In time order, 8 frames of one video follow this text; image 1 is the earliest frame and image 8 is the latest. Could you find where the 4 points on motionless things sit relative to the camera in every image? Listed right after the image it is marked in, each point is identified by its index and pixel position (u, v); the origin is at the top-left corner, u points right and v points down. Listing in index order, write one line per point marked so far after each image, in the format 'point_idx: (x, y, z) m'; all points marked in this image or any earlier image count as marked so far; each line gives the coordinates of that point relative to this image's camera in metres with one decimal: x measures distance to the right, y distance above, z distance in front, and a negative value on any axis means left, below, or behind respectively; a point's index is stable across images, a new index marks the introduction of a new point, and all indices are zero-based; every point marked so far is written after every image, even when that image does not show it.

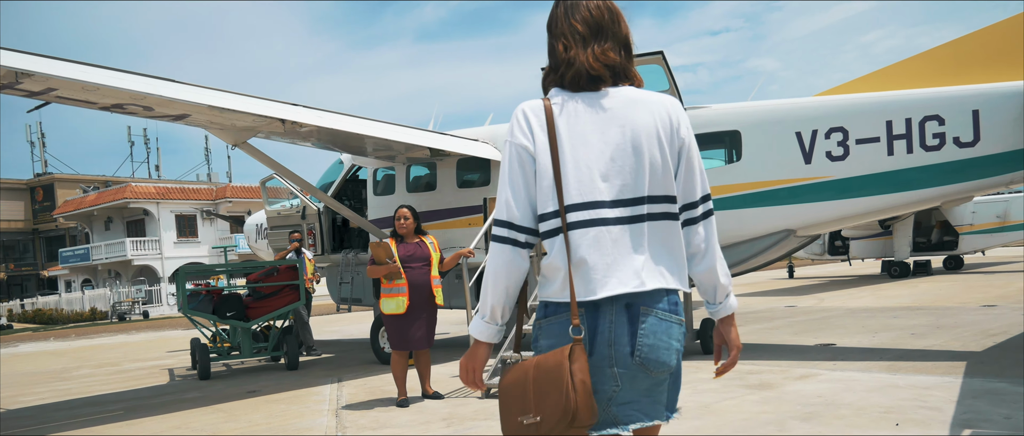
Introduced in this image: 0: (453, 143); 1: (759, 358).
0: (-0.7, +0.9, +8.9) m
1: (+2.5, -1.4, +7.4) m
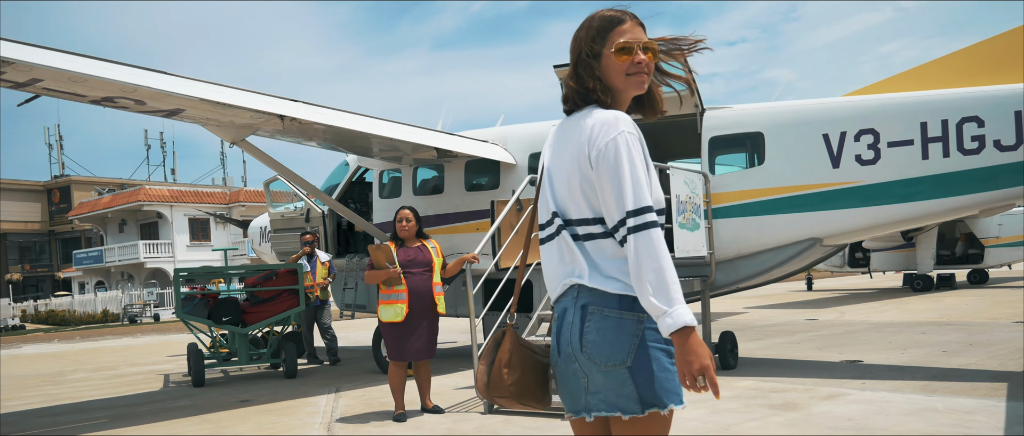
0: (-0.6, +0.9, +8.6) m
1: (+2.5, -1.5, +7.0) m
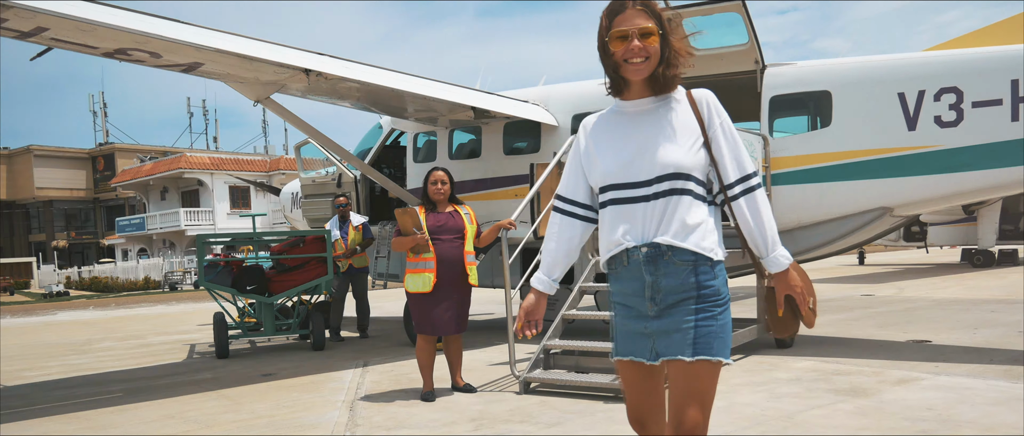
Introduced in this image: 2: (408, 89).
0: (-0.2, +1.3, +8.1) m
1: (+2.9, -1.2, +6.4) m
2: (-1.0, +1.3, +7.4) m
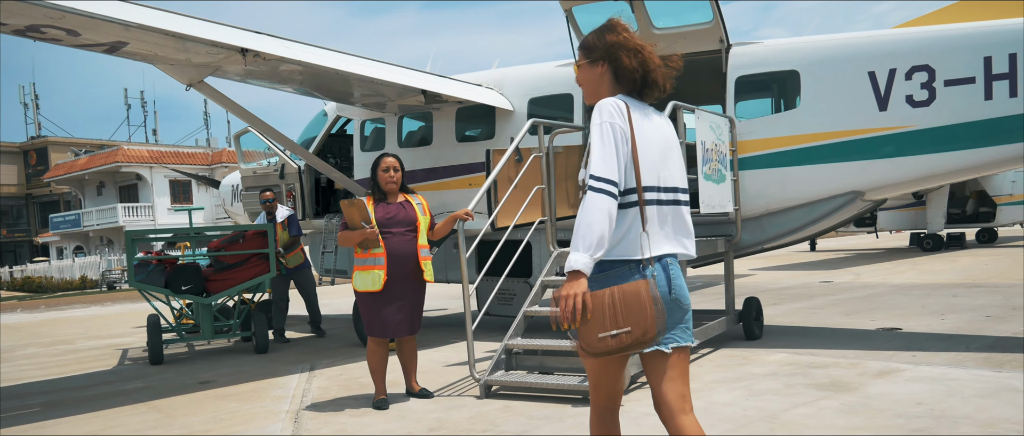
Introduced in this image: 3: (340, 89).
0: (-0.6, +1.4, +7.6) m
1: (+2.5, -1.1, +6.2) m
2: (-1.5, +1.4, +6.9) m
3: (-1.8, +1.4, +7.8) m
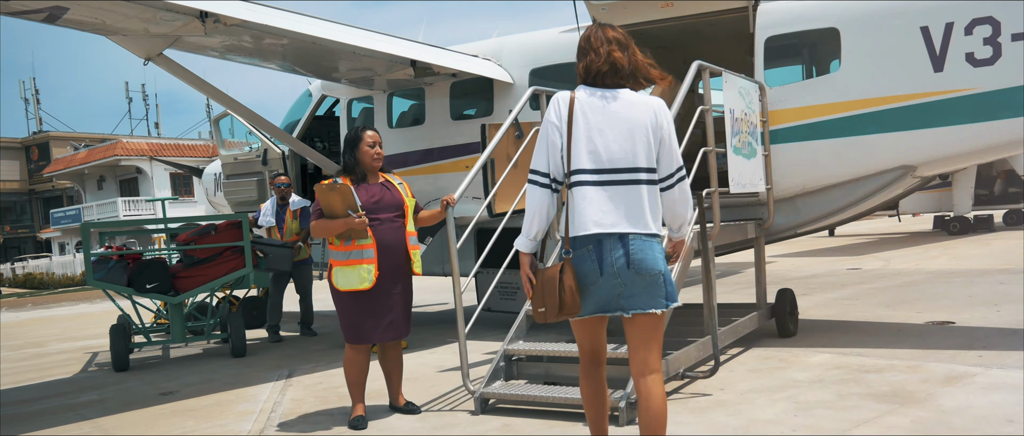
0: (-0.6, +1.5, +6.8) m
1: (+2.5, -0.9, +5.4) m
2: (-1.5, +1.5, +6.1) m
3: (-1.8, +1.5, +7.0) m
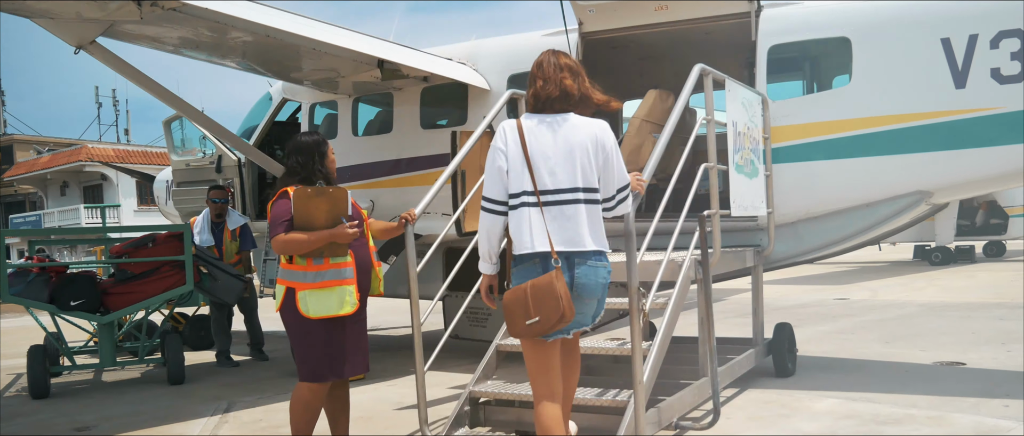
0: (-0.8, +1.3, +6.3) m
1: (+2.3, -1.1, +4.9) m
2: (-1.6, +1.4, +5.5) m
3: (-2.0, +1.3, +6.4) m
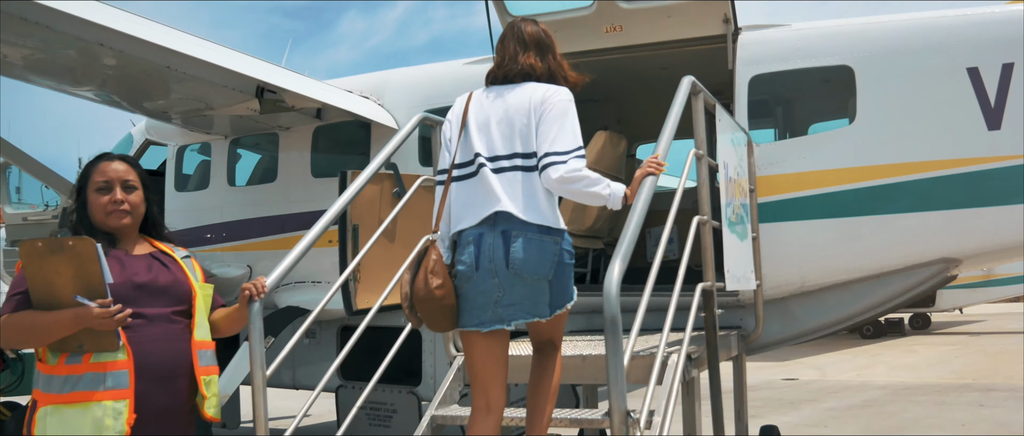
0: (-1.4, +0.9, +5.0) m
1: (+1.9, -1.5, +3.7) m
2: (-2.1, +1.0, +4.2) m
3: (-2.6, +0.9, +5.0) m
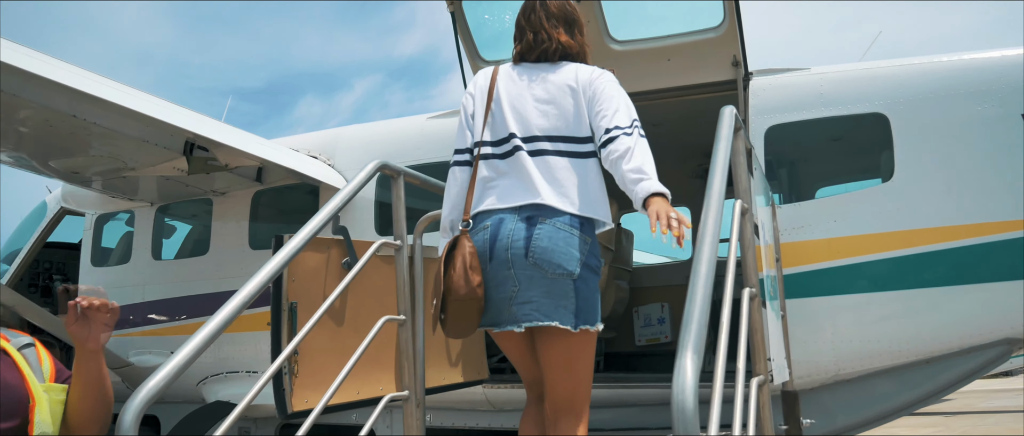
0: (-1.6, +0.4, +4.3) m
1: (+1.8, -1.8, +3.0) m
2: (-2.2, +0.6, +3.5) m
3: (-2.7, +0.4, +4.3) m
